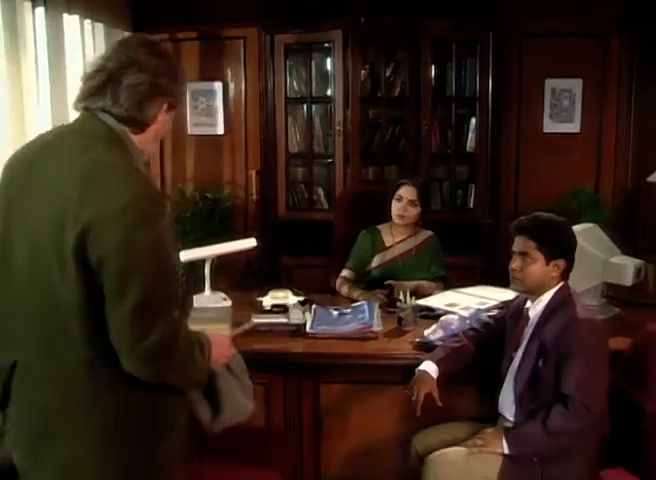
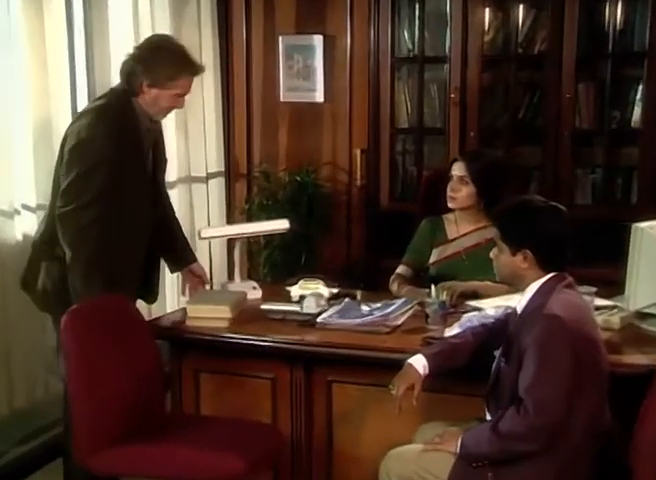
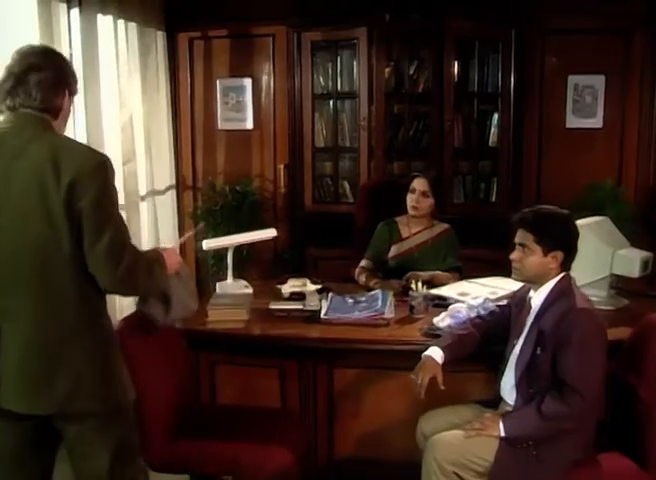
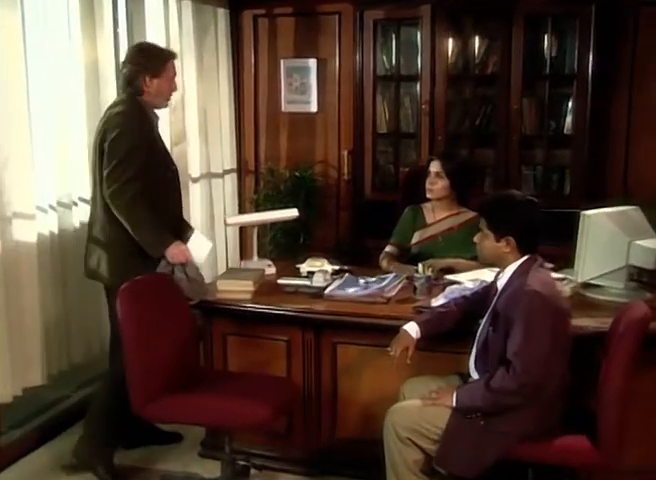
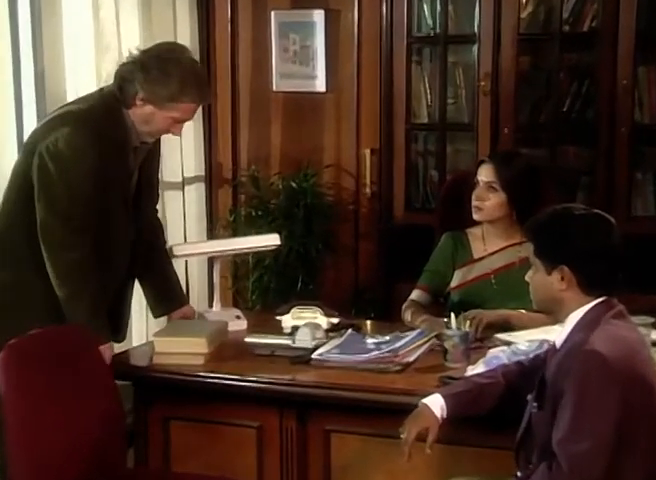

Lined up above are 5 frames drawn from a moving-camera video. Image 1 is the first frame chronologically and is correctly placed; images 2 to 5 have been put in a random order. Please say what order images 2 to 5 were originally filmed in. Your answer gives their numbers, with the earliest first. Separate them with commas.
3, 4, 2, 5
